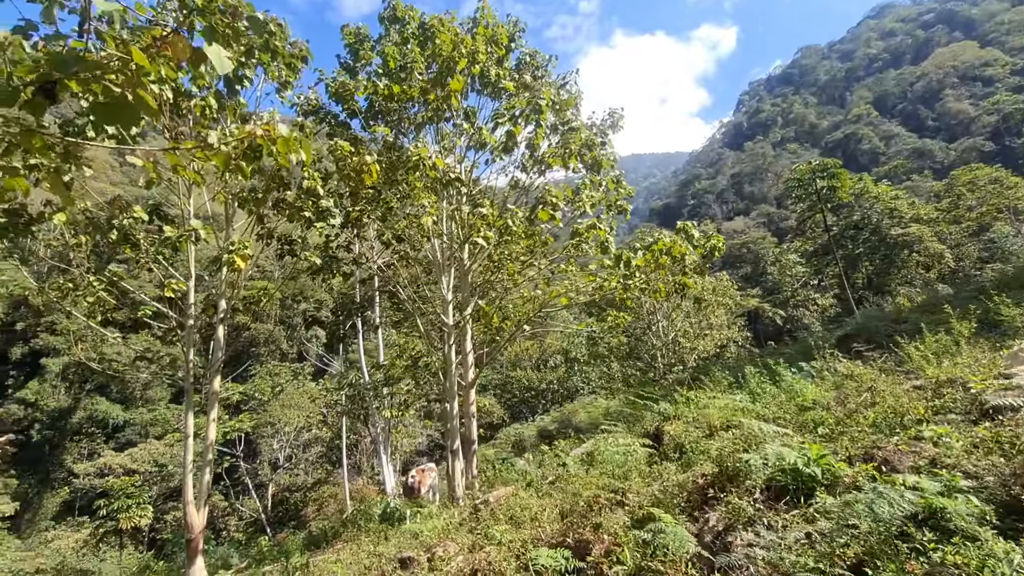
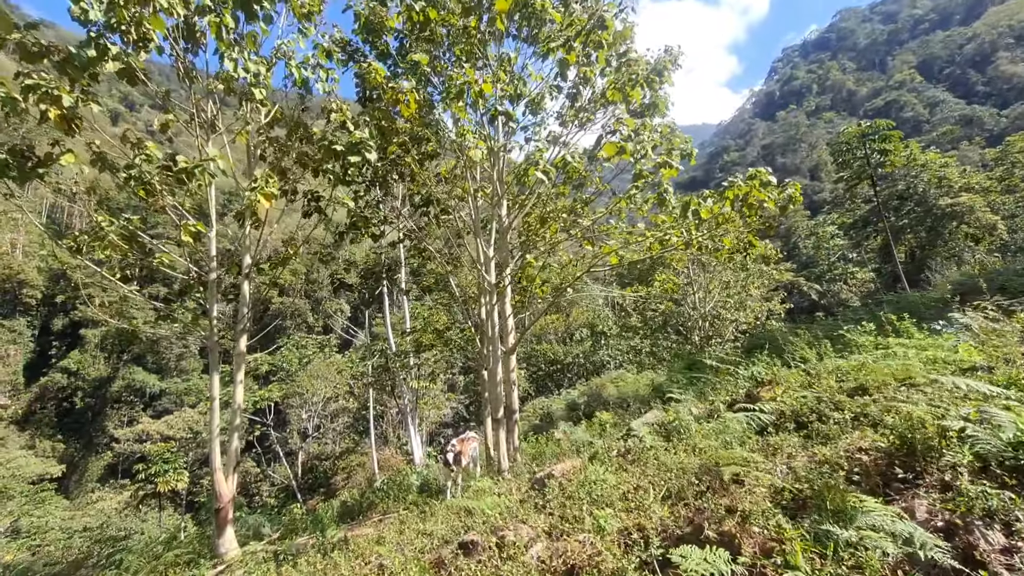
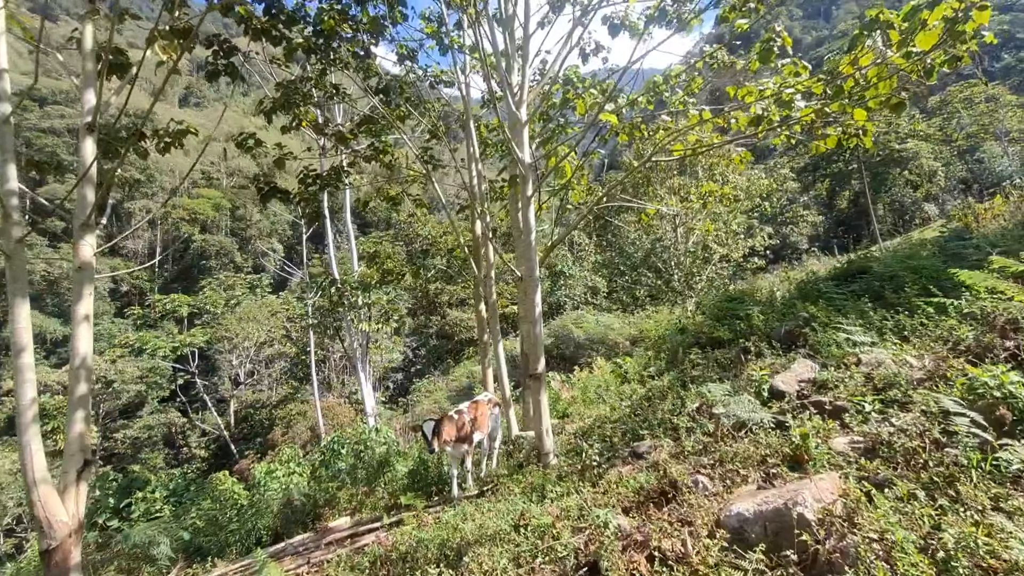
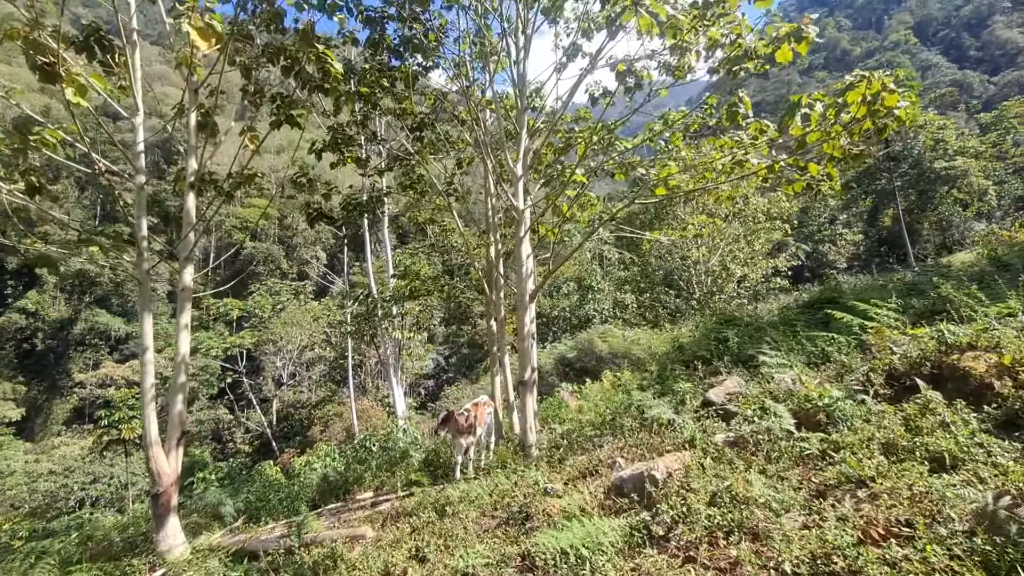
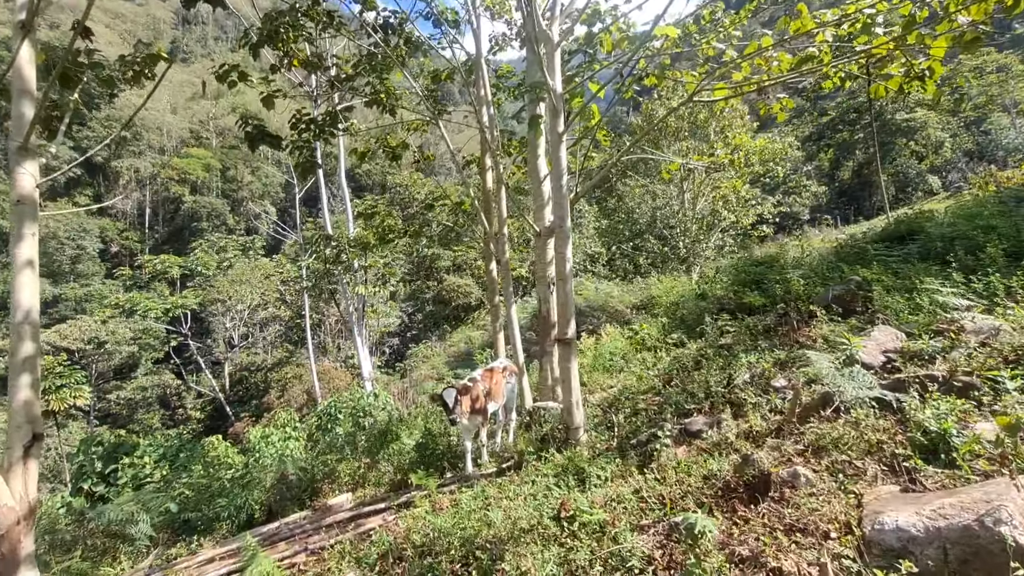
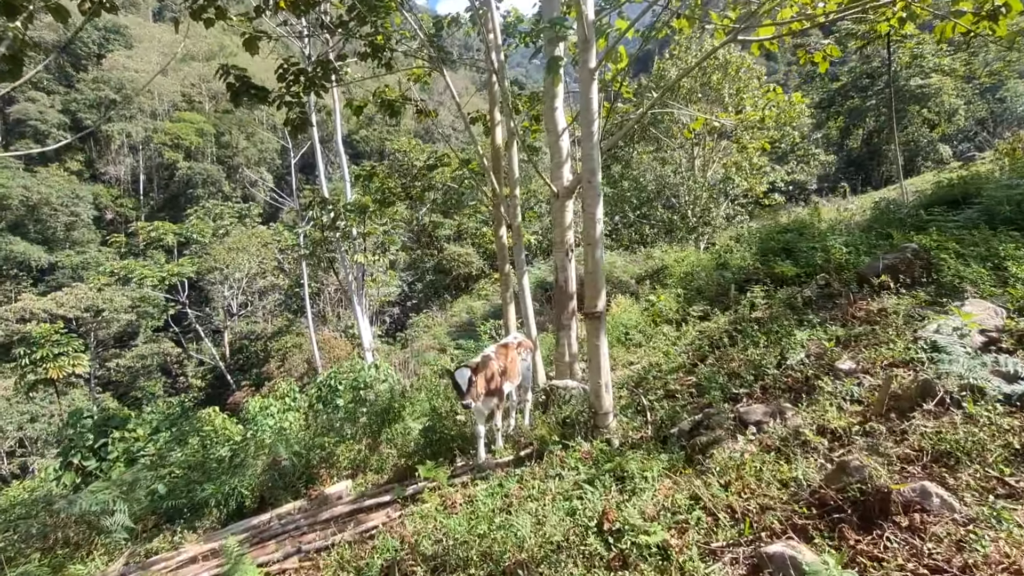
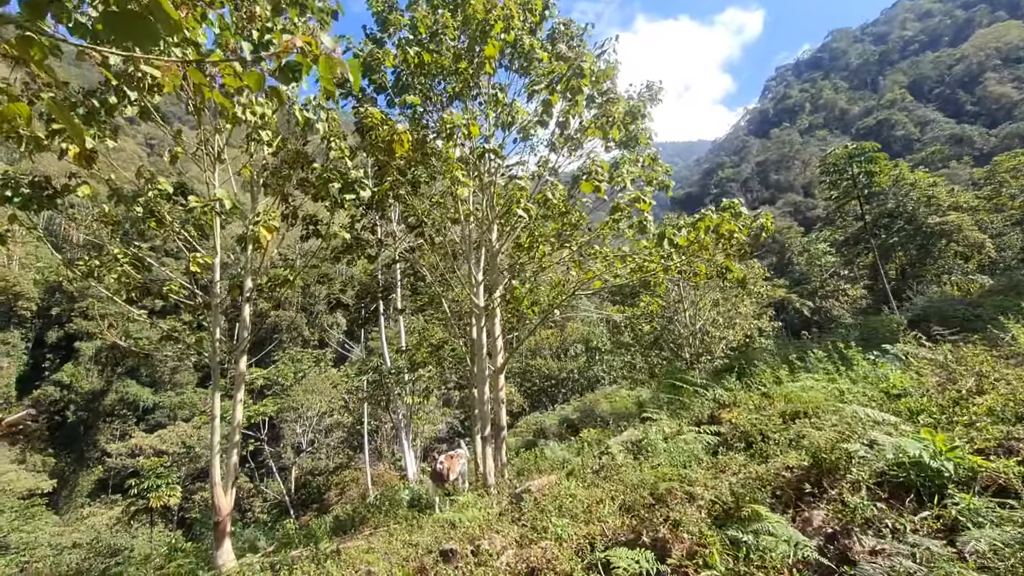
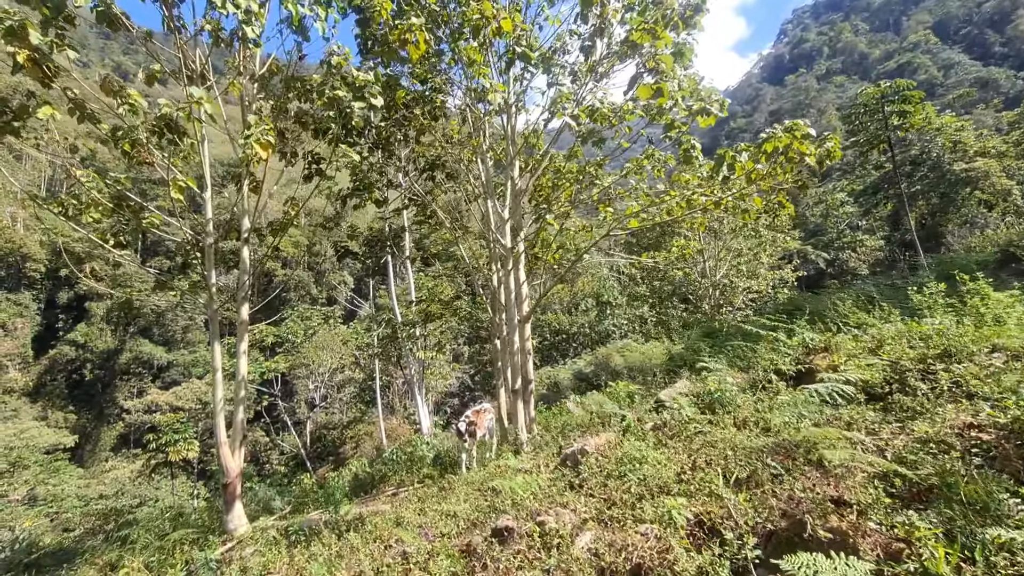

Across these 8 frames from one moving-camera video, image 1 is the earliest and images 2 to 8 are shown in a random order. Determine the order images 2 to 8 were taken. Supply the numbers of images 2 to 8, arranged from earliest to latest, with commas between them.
7, 2, 8, 4, 3, 5, 6
